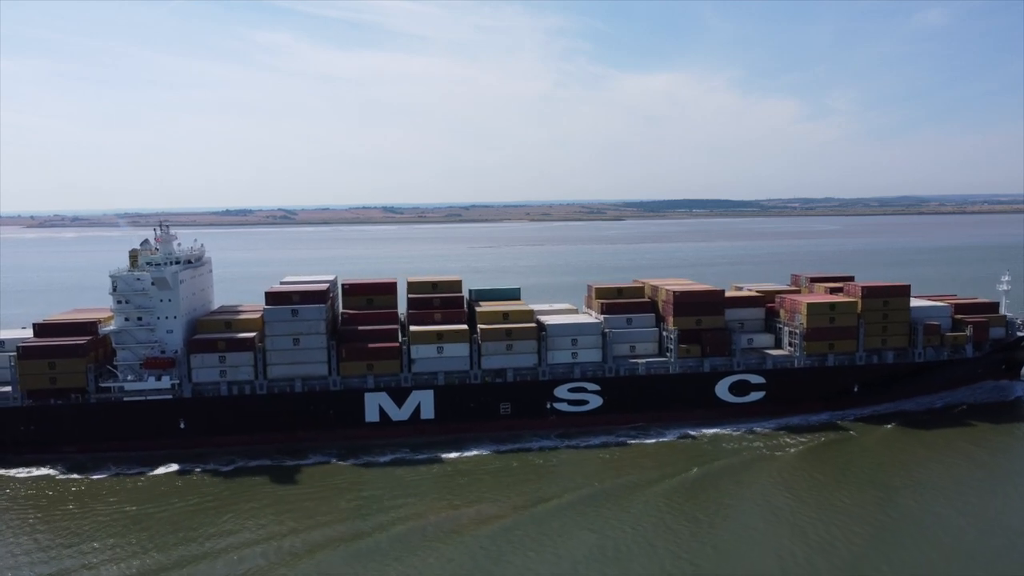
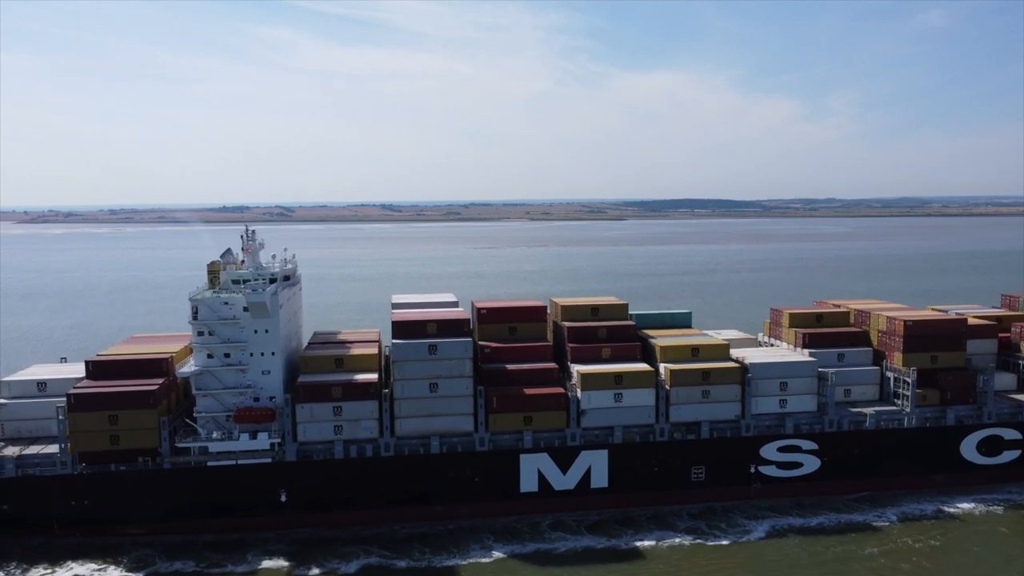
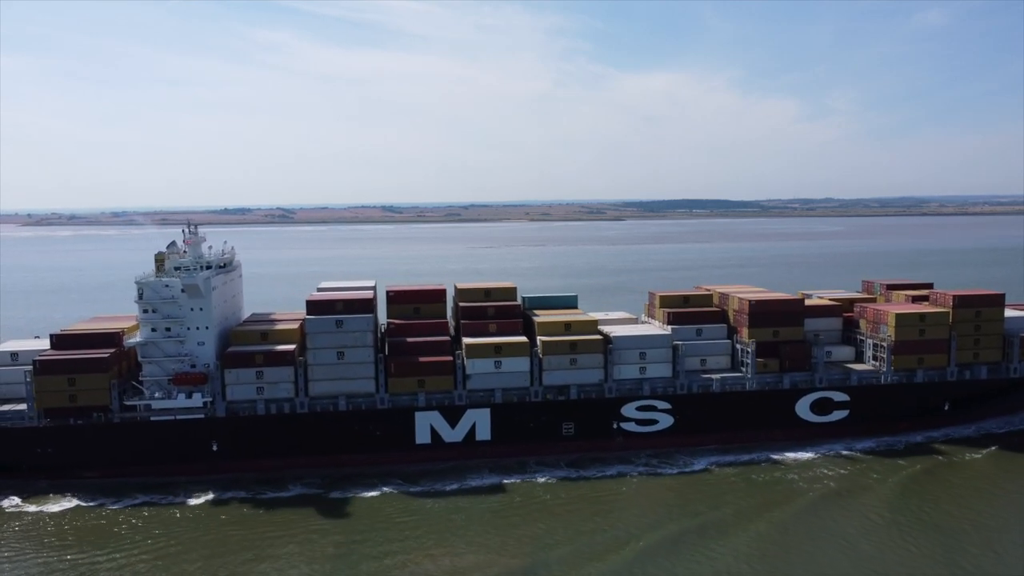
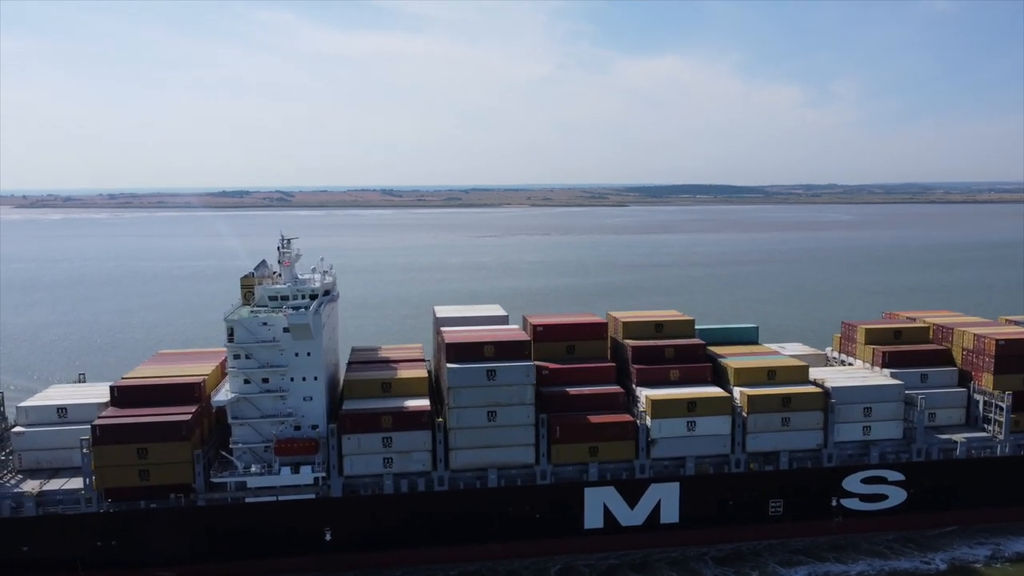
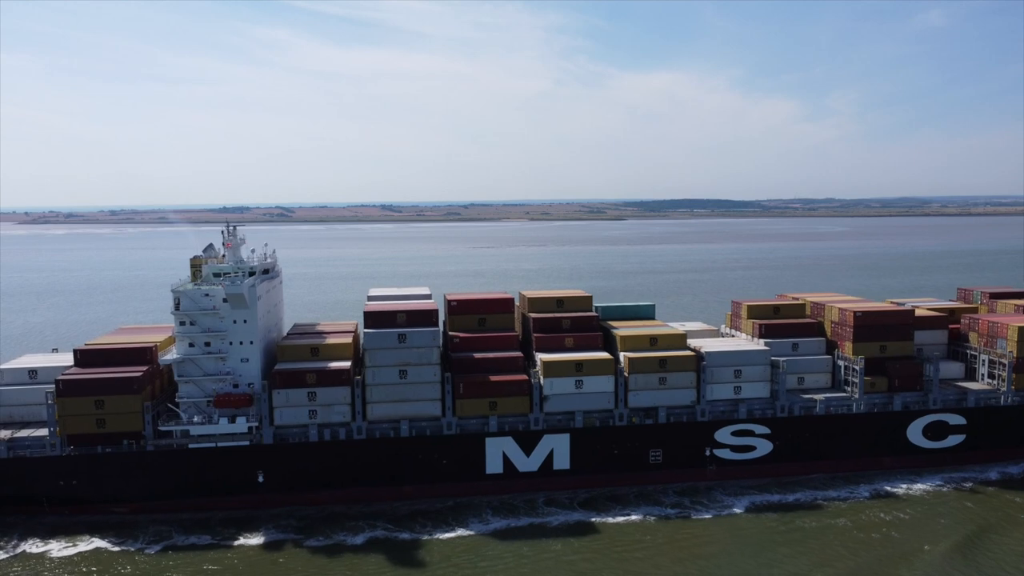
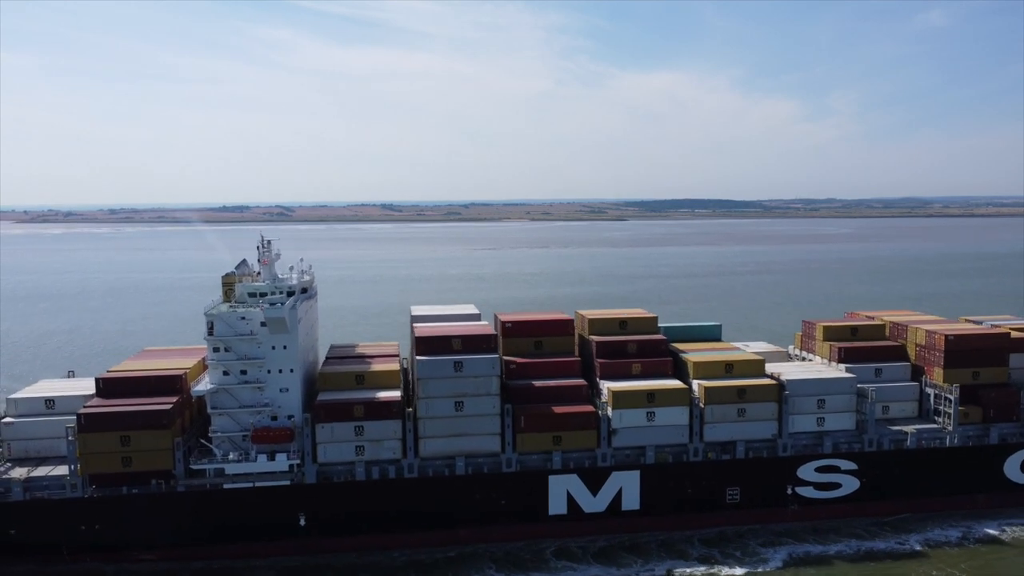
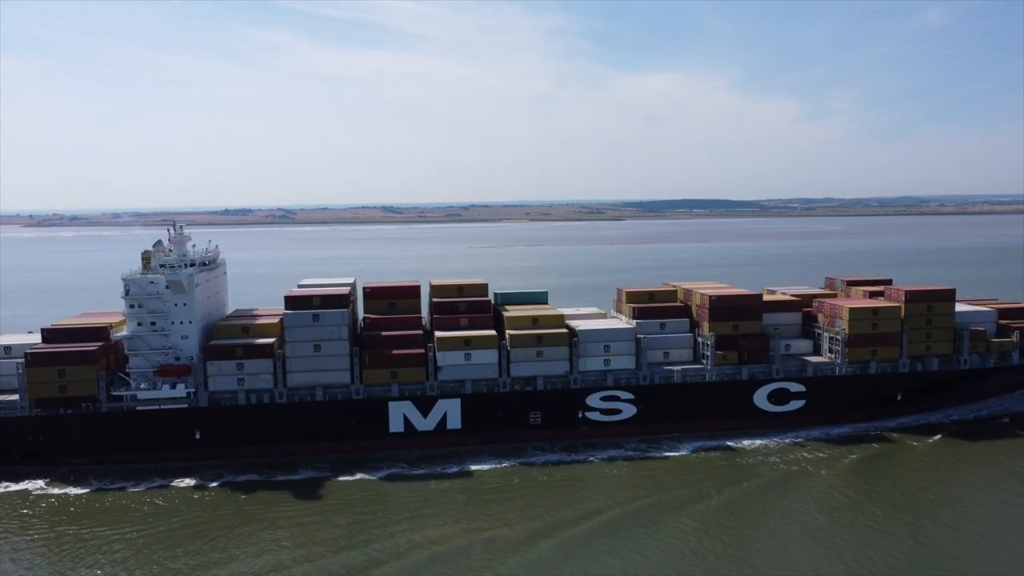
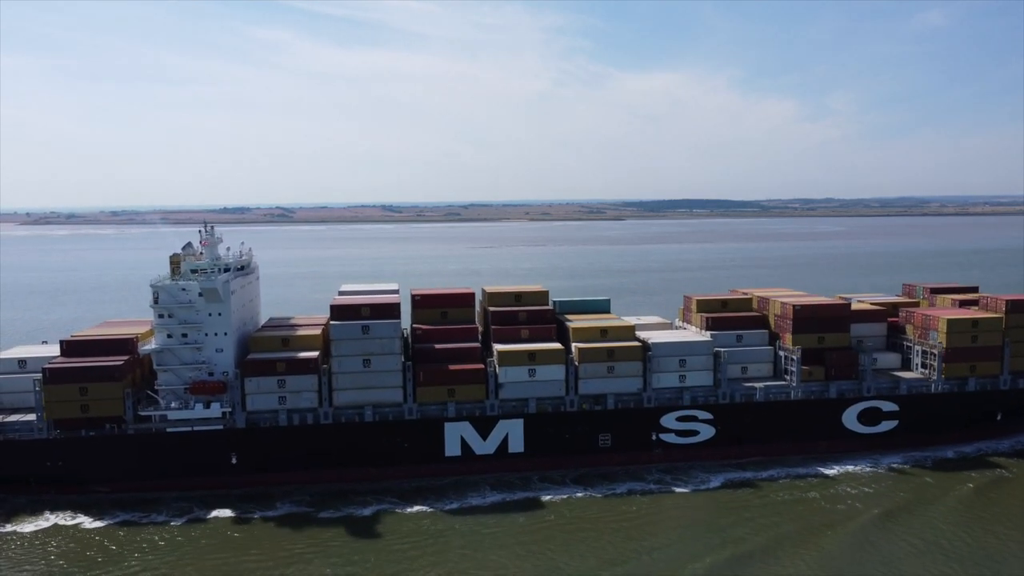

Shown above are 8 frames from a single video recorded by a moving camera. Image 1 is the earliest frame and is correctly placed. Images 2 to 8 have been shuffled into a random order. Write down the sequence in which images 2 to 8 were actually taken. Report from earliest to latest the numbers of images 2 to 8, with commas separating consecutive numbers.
7, 3, 8, 5, 2, 6, 4
